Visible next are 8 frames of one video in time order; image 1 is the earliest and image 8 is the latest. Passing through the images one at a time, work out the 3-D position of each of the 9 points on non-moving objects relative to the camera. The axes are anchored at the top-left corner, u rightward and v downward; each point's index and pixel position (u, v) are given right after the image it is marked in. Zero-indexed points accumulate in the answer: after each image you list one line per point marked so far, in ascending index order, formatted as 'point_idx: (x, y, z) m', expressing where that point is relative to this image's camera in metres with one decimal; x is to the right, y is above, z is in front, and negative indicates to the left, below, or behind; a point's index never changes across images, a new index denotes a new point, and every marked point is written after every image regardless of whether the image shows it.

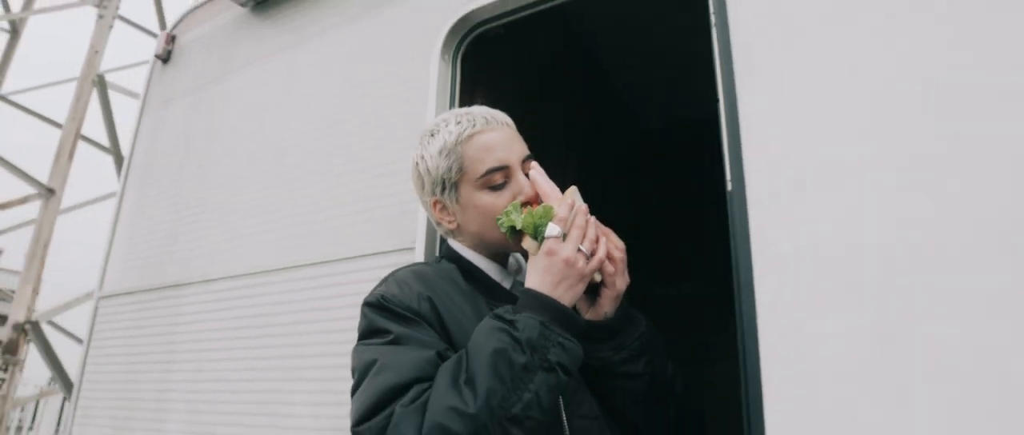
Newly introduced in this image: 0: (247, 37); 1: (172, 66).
0: (-0.8, +0.5, +1.9) m
1: (-1.1, +0.5, +2.1) m
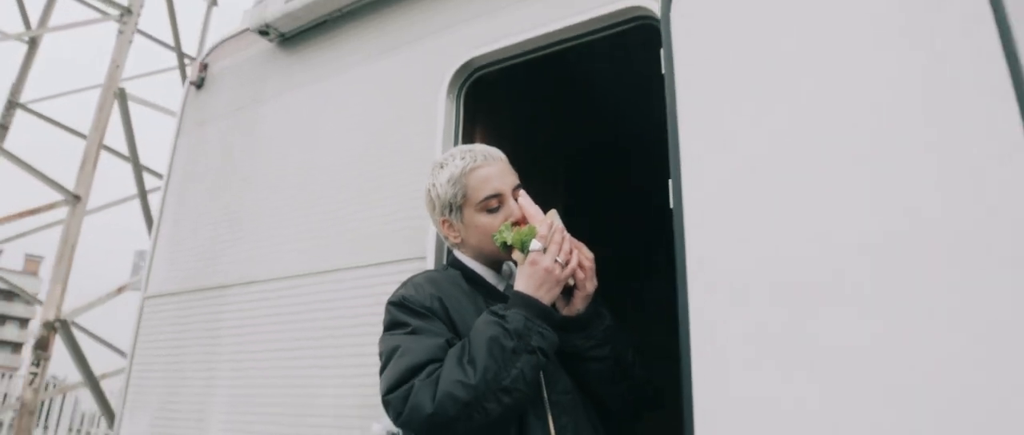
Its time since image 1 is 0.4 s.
0: (-0.8, +0.5, +2.1) m
1: (-1.1, +0.5, +2.3) m
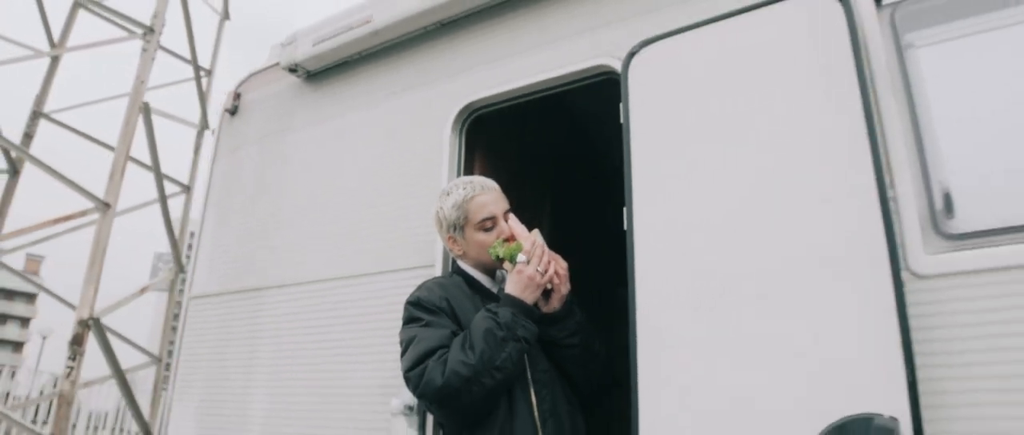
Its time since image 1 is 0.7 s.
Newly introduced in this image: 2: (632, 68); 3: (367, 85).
0: (-0.8, +0.4, +2.5) m
1: (-1.1, +0.4, +2.7) m
2: (+0.3, +0.4, +1.6) m
3: (-0.5, +0.5, +2.3) m
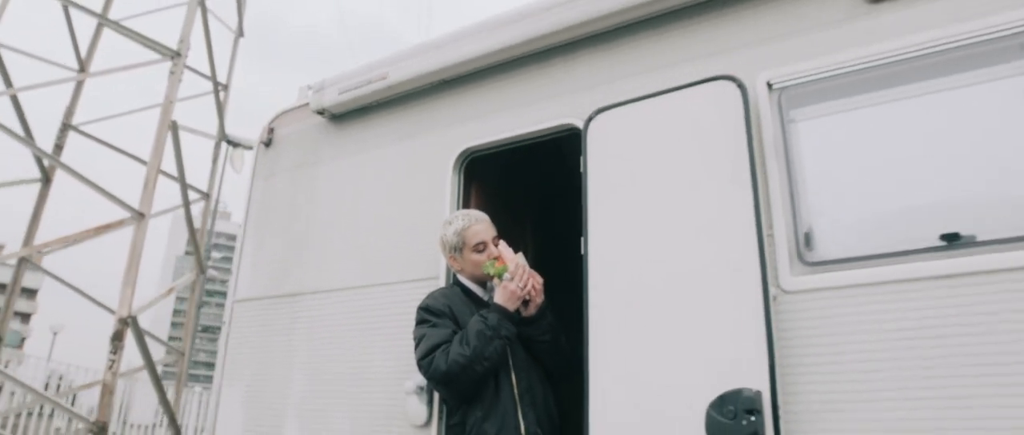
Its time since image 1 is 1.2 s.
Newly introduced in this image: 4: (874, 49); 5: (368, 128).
0: (-0.8, +0.4, +2.9) m
1: (-1.2, +0.3, +3.2) m
2: (+0.3, +0.3, +2.1) m
3: (-0.6, +0.4, +2.8) m
4: (+1.0, +0.5, +1.9) m
5: (-0.6, +0.4, +2.8) m
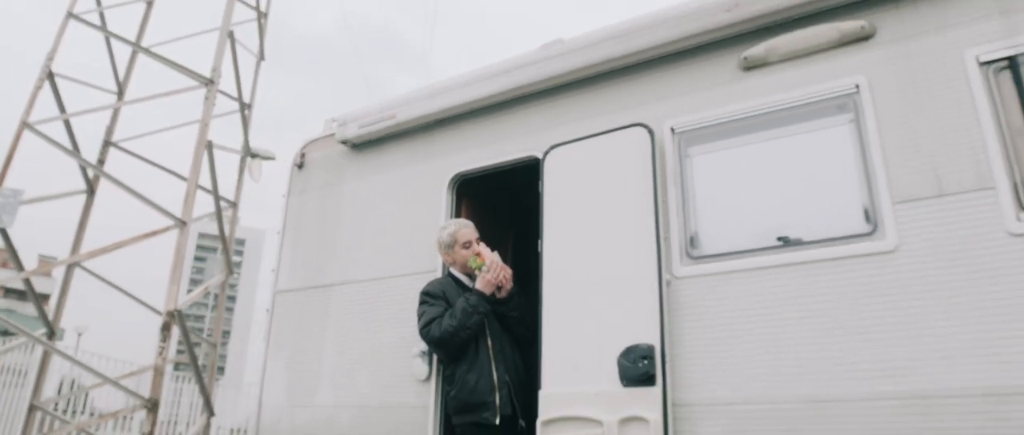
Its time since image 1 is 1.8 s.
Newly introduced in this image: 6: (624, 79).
0: (-0.9, +0.3, +3.7) m
1: (-1.3, +0.3, +3.9) m
2: (+0.2, +0.3, +2.9) m
3: (-0.7, +0.3, +3.5) m
4: (+0.9, +0.5, +2.6) m
5: (-0.7, +0.3, +3.6) m
6: (+0.5, +0.6, +2.9) m
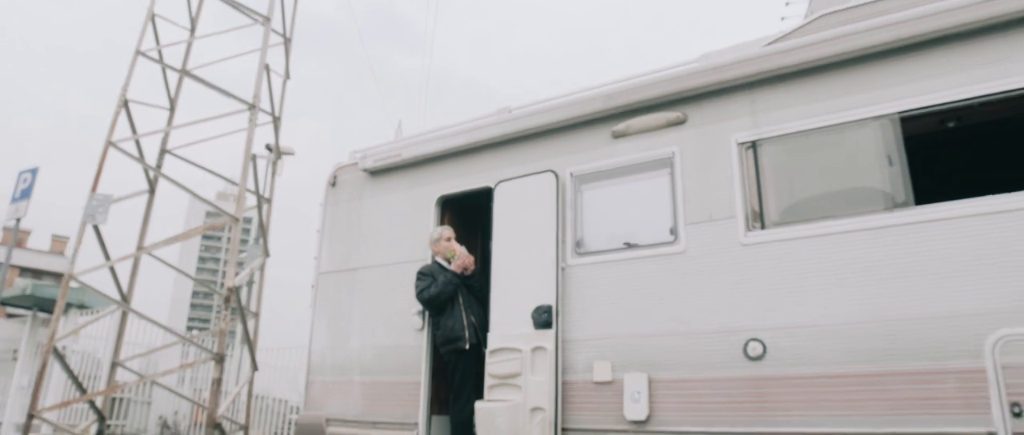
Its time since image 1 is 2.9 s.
0: (-1.2, +0.3, +5.4) m
1: (-1.5, +0.3, +5.6) m
2: (-0.1, +0.2, +4.6) m
3: (-0.9, +0.3, +5.2) m
4: (+0.7, +0.4, +4.3) m
5: (-1.0, +0.3, +5.3) m
6: (+0.2, +0.6, +4.6) m
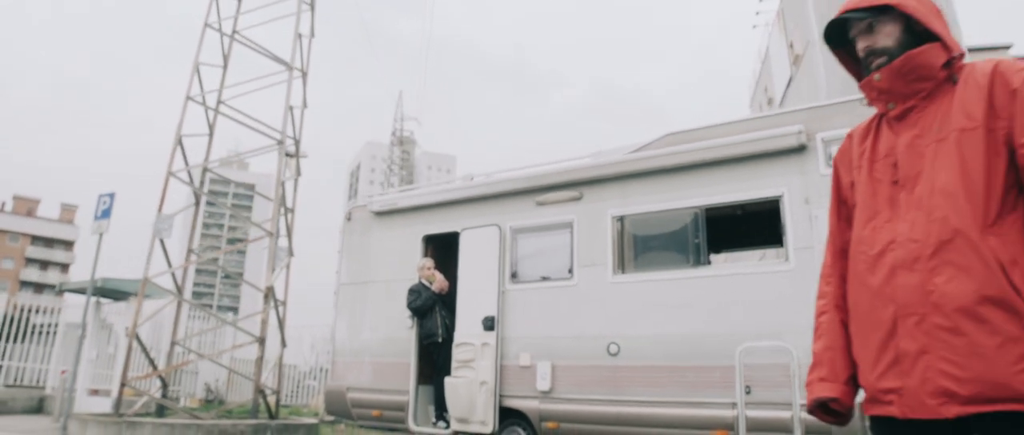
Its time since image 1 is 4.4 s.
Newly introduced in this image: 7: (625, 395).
0: (-1.6, -0.1, +7.6) m
1: (-2.0, -0.1, +7.8) m
2: (-0.5, -0.2, +6.8) m
3: (-1.4, -0.1, +7.4) m
4: (+0.2, 0.0, +6.5) m
5: (-1.4, -0.1, +7.5) m
6: (-0.2, +0.2, +6.8) m
7: (+1.0, -1.6, +5.7) m
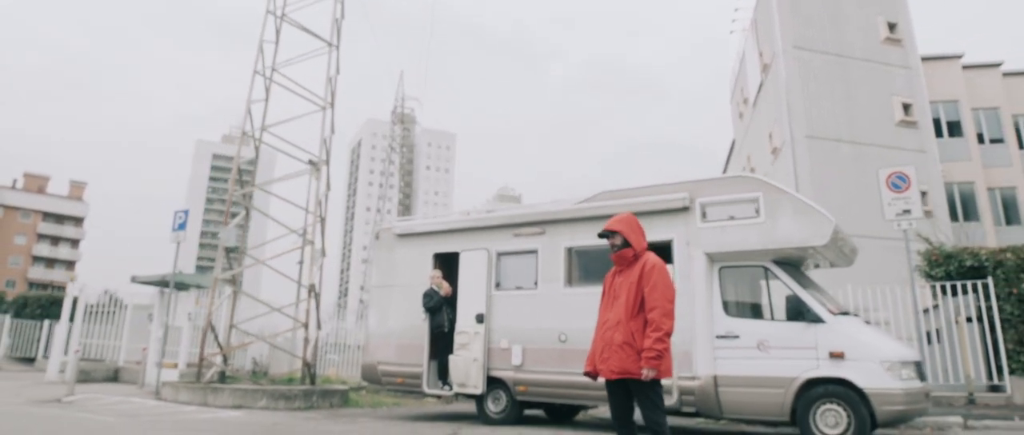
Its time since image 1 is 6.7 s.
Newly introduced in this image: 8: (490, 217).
0: (-1.9, -0.4, +10.3) m
1: (-2.2, -0.4, +10.6) m
2: (-0.8, -0.6, +9.5) m
3: (-1.6, -0.4, +10.2) m
4: (0.0, -0.4, +9.2) m
5: (-1.6, -0.4, +10.2) m
6: (-0.4, -0.2, +9.5) m
7: (+0.8, -2.0, +8.5) m
8: (-0.3, 0.0, +9.4) m
